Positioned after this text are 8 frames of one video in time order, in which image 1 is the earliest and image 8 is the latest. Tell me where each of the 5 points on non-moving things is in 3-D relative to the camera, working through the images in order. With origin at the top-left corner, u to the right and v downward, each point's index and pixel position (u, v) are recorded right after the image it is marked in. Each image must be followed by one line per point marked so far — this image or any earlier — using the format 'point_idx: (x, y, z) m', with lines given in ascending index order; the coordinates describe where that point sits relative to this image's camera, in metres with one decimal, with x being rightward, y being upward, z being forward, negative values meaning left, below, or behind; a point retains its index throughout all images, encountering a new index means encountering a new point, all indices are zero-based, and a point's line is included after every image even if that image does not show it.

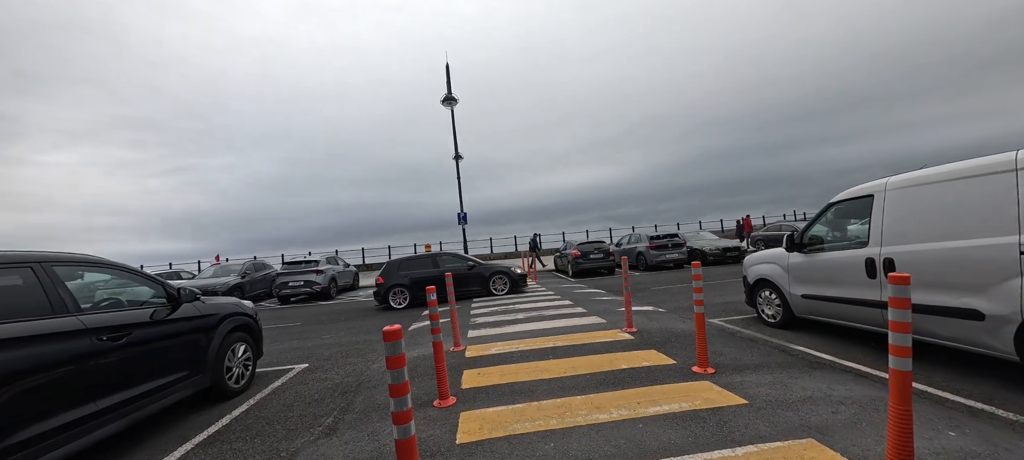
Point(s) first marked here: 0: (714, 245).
0: (+9.0, -0.7, +17.5) m
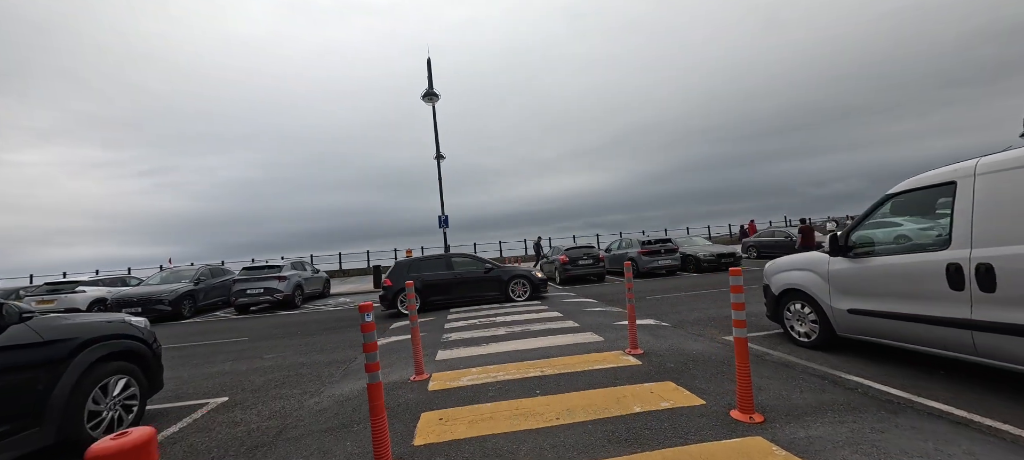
0: (+8.3, -0.9, +16.6) m
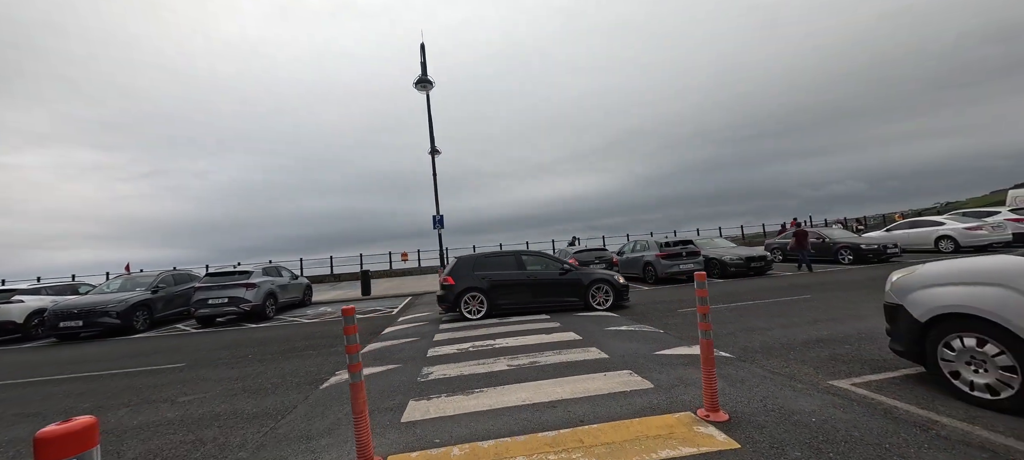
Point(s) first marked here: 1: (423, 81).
0: (+8.3, -0.9, +14.7) m
1: (-3.9, +6.6, +17.3) m
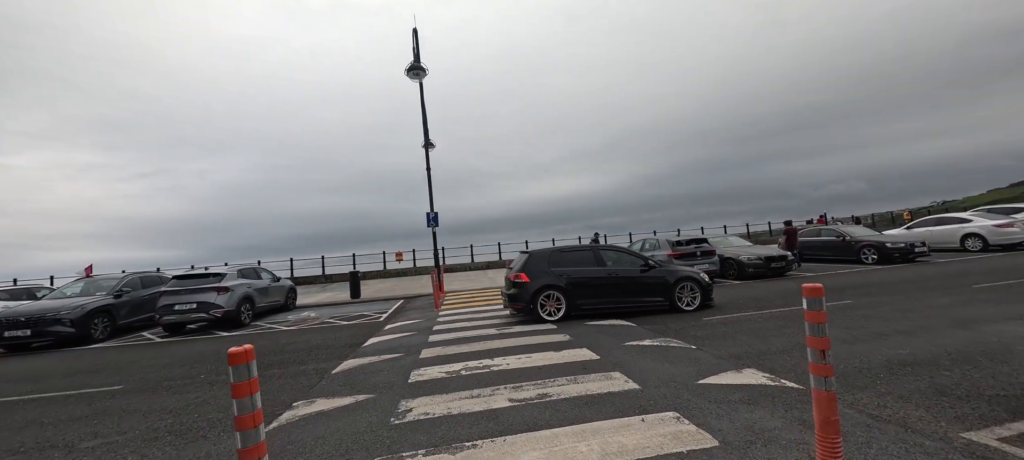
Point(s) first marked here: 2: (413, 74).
0: (+8.3, -0.8, +13.6) m
1: (-4.0, +6.7, +16.1) m
2: (-4.1, +6.4, +16.2) m
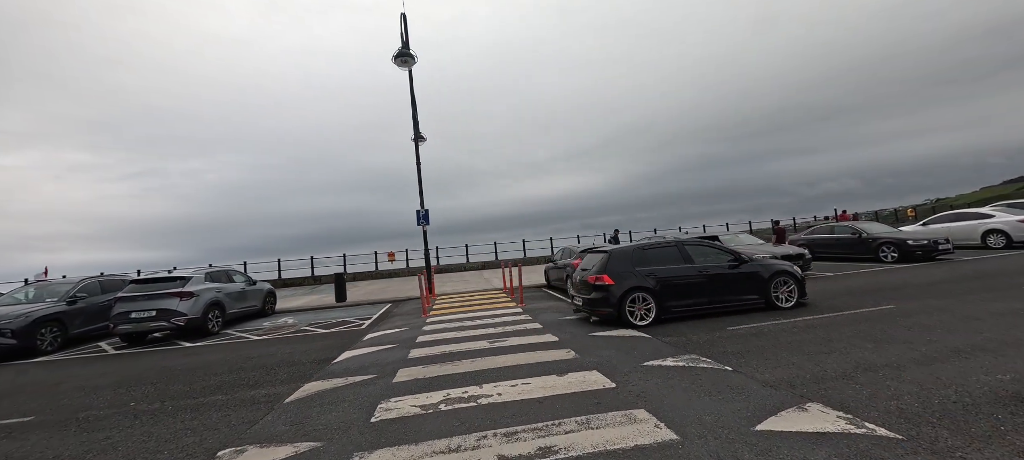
0: (+8.2, -0.7, +12.6) m
1: (-4.2, +6.7, +15.0) m
2: (-4.3, +6.4, +15.1) m
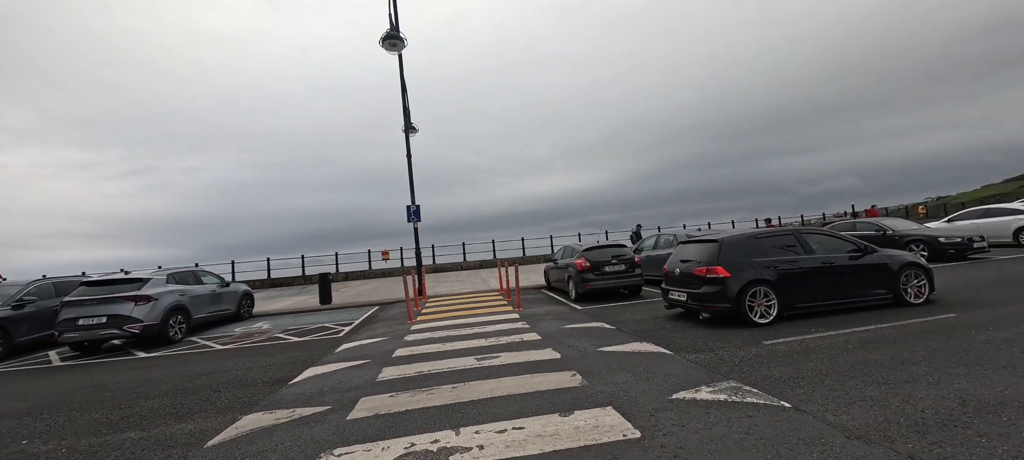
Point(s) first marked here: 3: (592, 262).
0: (+8.1, -0.6, +11.5) m
1: (-4.3, +6.8, +13.9) m
2: (-4.4, +6.6, +14.0) m
3: (+2.1, -0.9, +10.3) m
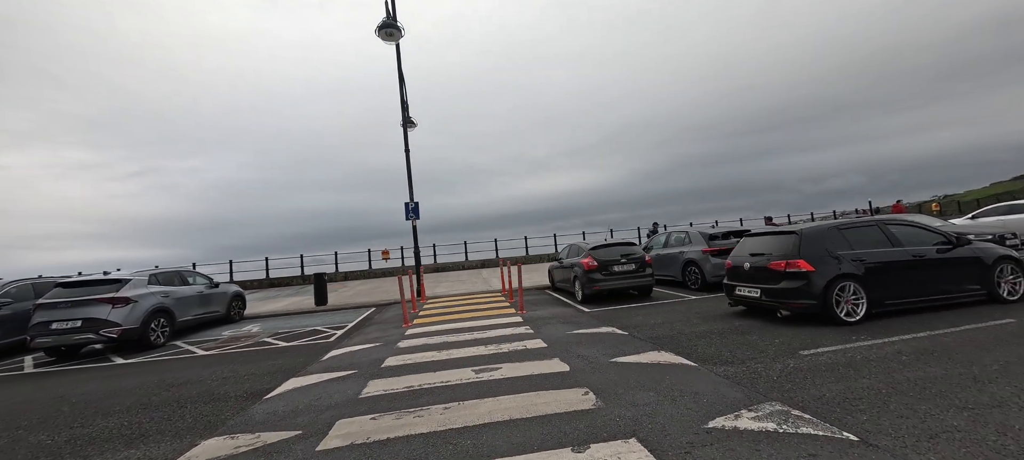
0: (+8.1, -0.5, +10.8) m
1: (-4.2, +6.9, +13.3) m
2: (-4.3, +6.6, +13.4) m
3: (+2.1, -0.8, +9.6) m
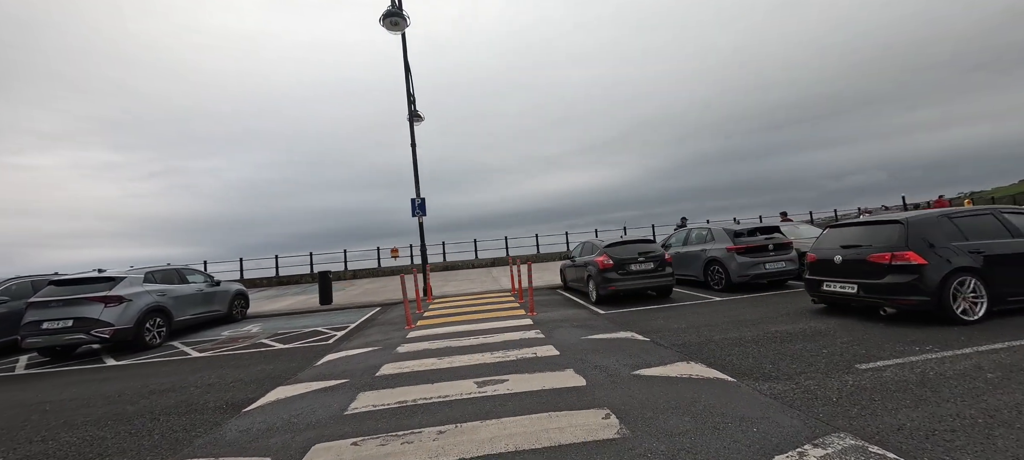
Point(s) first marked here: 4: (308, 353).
0: (+8.4, -0.4, +10.0) m
1: (-3.9, +7.0, +12.8) m
2: (-4.0, +6.7, +12.9) m
3: (+2.4, -0.7, +9.0) m
4: (-3.8, -2.3, +7.2) m
